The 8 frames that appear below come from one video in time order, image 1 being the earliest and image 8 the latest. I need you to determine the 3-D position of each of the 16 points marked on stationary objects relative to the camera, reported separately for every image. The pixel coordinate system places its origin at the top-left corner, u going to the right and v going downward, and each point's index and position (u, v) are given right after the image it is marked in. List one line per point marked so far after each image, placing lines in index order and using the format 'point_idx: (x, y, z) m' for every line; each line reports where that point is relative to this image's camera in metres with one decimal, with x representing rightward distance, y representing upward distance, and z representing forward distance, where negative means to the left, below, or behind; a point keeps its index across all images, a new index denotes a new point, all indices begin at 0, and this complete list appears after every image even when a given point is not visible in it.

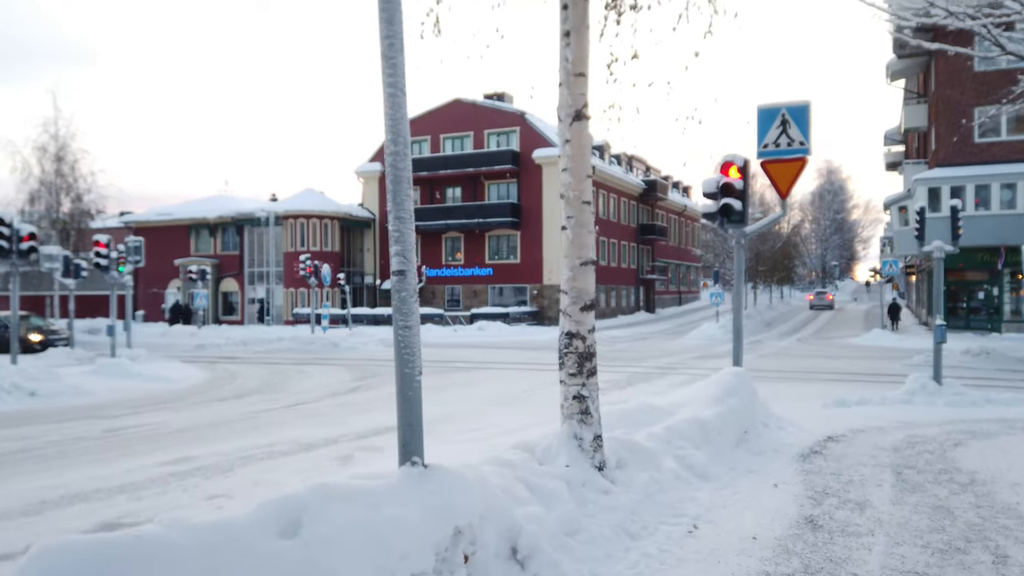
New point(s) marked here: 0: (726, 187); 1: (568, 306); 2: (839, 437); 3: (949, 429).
0: (+2.7, +1.3, +9.8) m
1: (+0.4, -0.1, +5.1) m
2: (+3.7, -1.7, +8.8) m
3: (+5.3, -1.7, +9.4) m
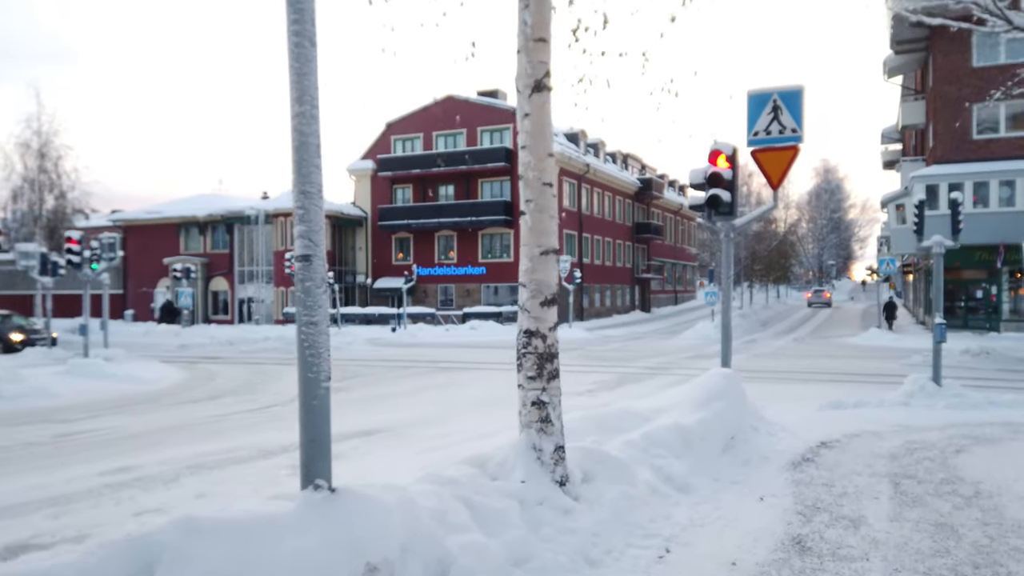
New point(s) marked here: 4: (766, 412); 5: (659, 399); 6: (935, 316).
0: (+2.4, +1.3, +9.3) m
1: (+0.1, -0.1, +4.5) m
2: (+3.4, -1.6, +8.2) m
3: (+5.0, -1.7, +8.9) m
4: (+3.3, -1.6, +10.2) m
5: (+1.5, -1.2, +8.5) m
6: (+6.7, -0.4, +12.4) m
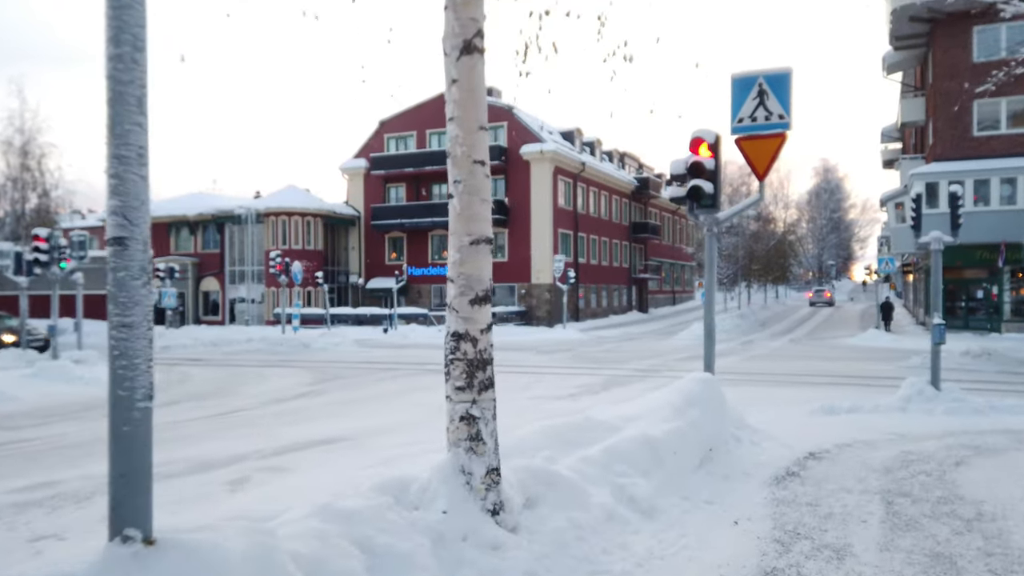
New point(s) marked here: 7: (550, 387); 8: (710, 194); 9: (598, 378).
0: (+2.0, +1.3, +8.7) m
1: (-0.3, -0.1, +3.9) m
2: (+3.0, -1.6, +7.6) m
3: (+4.6, -1.6, +8.2) m
4: (+2.9, -1.6, +9.6) m
5: (+1.2, -1.2, +7.8) m
6: (+6.3, -0.4, +11.8) m
7: (+0.8, -2.0, +15.8) m
8: (+2.2, +1.0, +8.6) m
9: (+1.9, -2.0, +17.2) m
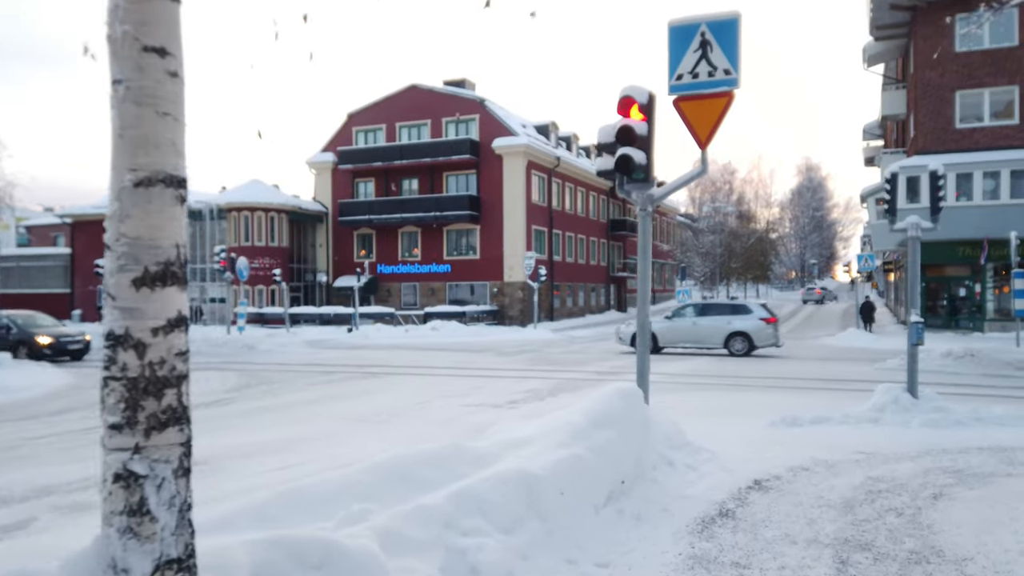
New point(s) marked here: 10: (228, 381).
0: (+1.0, +1.4, +7.2) m
1: (-1.2, 0.0, +2.4) m
2: (+2.0, -1.5, +6.1) m
3: (+3.6, -1.6, +6.8) m
4: (+1.9, -1.5, +8.2) m
5: (+0.2, -1.1, +6.3) m
6: (+5.3, -0.3, +10.4) m
7: (-0.4, -1.9, +14.3) m
8: (+1.2, +1.1, +7.2) m
9: (+0.7, -1.9, +15.7) m
10: (-6.4, -2.1, +17.6) m
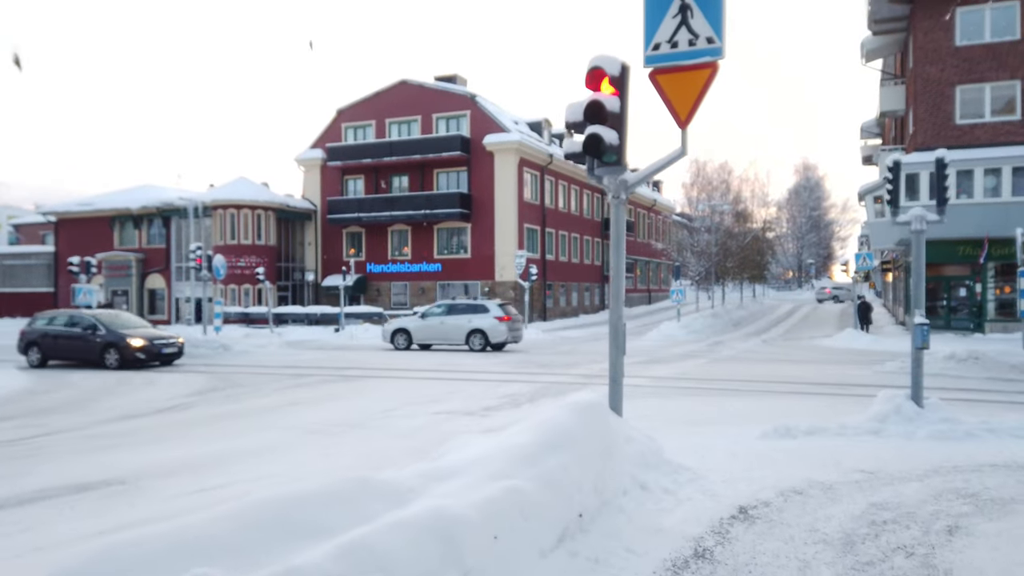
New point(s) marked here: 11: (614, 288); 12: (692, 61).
0: (+0.7, +1.5, +6.3) m
1: (-1.6, +0.1, +1.5) m
2: (+1.7, -1.5, +5.3) m
3: (+3.2, -1.5, +5.9) m
4: (+1.6, -1.5, +7.3) m
5: (-0.2, -1.1, +5.5) m
6: (+4.9, -0.3, +9.5) m
7: (-0.7, -1.9, +13.4) m
8: (+0.8, +1.1, +6.3) m
9: (+0.3, -1.9, +14.8) m
10: (-6.8, -2.0, +16.7) m
11: (+0.9, 0.0, +6.7) m
12: (+1.5, +1.8, +6.3) m
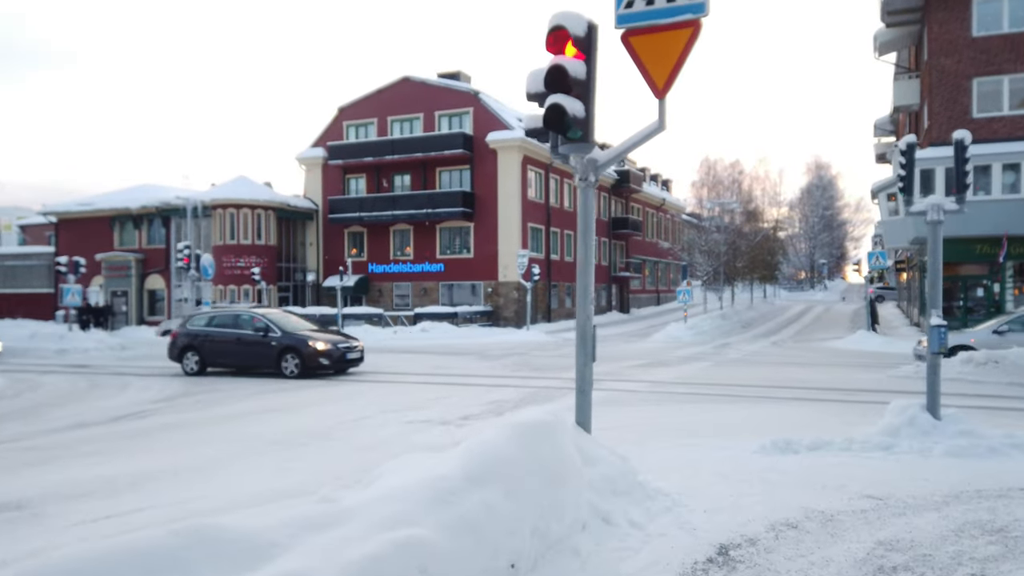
0: (+0.3, +1.5, +5.5) m
1: (-2.0, +0.1, +0.7) m
2: (+1.3, -1.5, +4.4) m
3: (+2.9, -1.5, +5.0) m
4: (+1.2, -1.5, +6.4) m
5: (-0.5, -1.1, +4.6) m
6: (+4.6, -0.3, +8.6) m
7: (-1.0, -1.9, +12.6) m
8: (+0.5, +1.2, +5.4) m
9: (+0.1, -1.9, +14.0) m
10: (-7.0, -2.0, +15.9) m
11: (+0.5, 0.0, +5.8) m
12: (+1.1, +1.9, +5.4) m
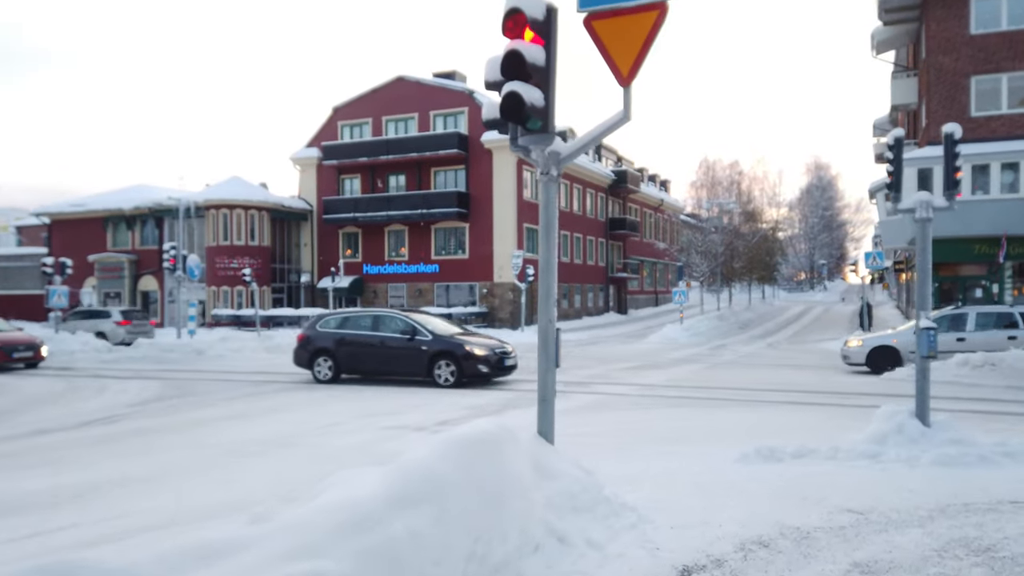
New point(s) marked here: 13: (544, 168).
0: (0.0, +1.5, +5.1) m
1: (-2.3, +0.1, +0.3) m
2: (+1.0, -1.5, +4.0) m
3: (+2.6, -1.5, +4.7) m
4: (+0.9, -1.5, +6.1) m
5: (-0.8, -1.1, +4.3) m
6: (+4.3, -0.3, +8.2) m
7: (-1.3, -1.9, +12.2) m
8: (+0.2, +1.2, +5.1) m
9: (-0.2, -1.9, +13.6) m
10: (-7.3, -2.1, +15.6) m
11: (+0.2, 0.0, +5.5) m
12: (+0.8, +1.9, +5.1) m
13: (+0.2, +0.8, +5.5) m
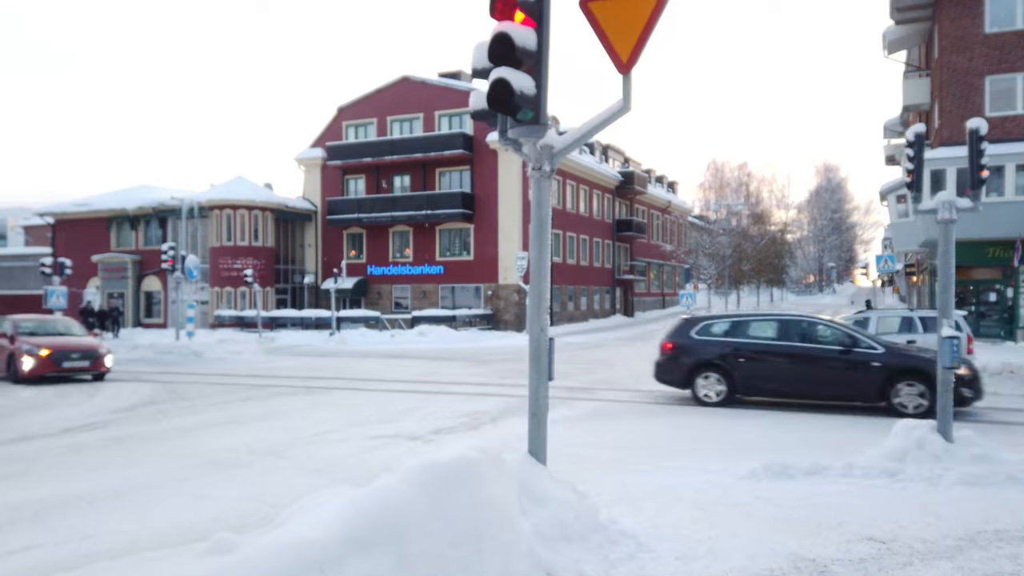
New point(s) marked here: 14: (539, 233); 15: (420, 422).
0: (-0.1, +1.4, +4.7) m
1: (-2.4, +0.1, -0.1) m
2: (+0.9, -1.5, +3.6) m
3: (+2.5, -1.6, +4.2) m
4: (+0.8, -1.5, +5.6) m
5: (-0.9, -1.1, +3.8) m
6: (+4.2, -0.4, +7.8) m
7: (-1.3, -1.9, +11.8) m
8: (+0.1, +1.1, +4.6) m
9: (-0.2, -1.9, +13.2) m
10: (-7.3, -2.1, +15.2) m
11: (+0.2, 0.0, +5.0) m
12: (+0.7, +1.8, +4.6) m
13: (+0.2, +0.8, +5.0) m
14: (+0.2, +0.4, +5.0) m
15: (-1.3, -1.9, +11.1) m
